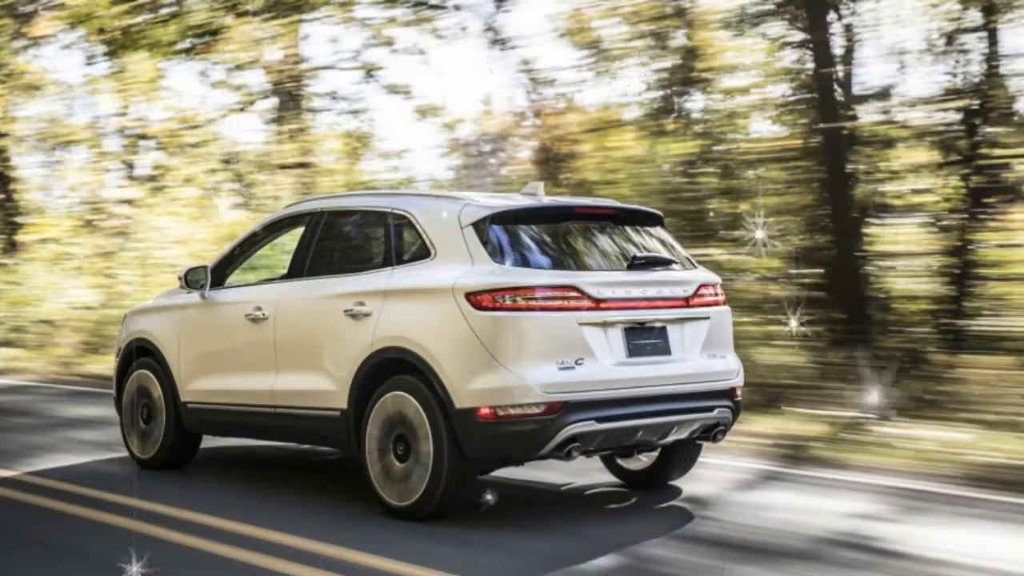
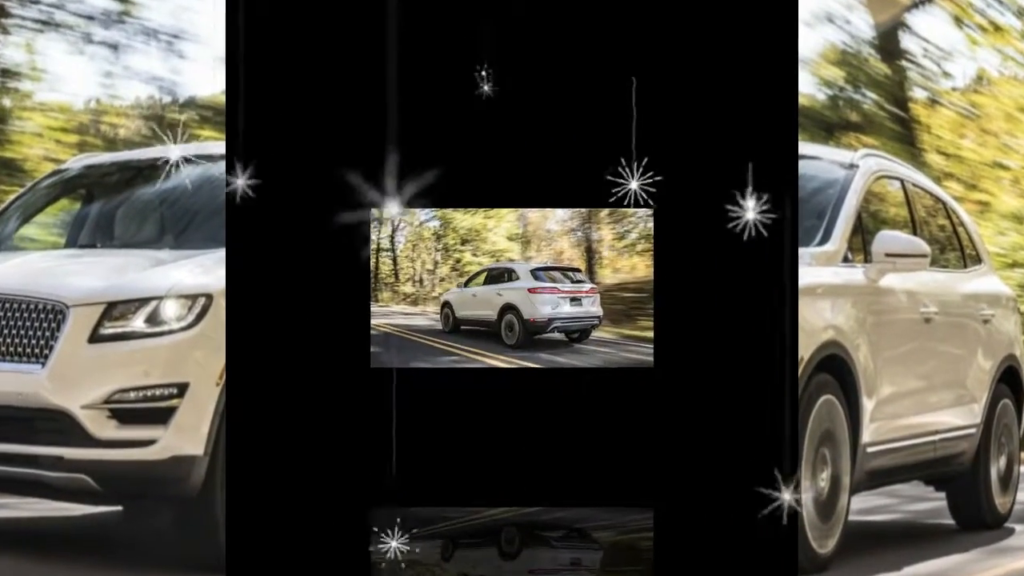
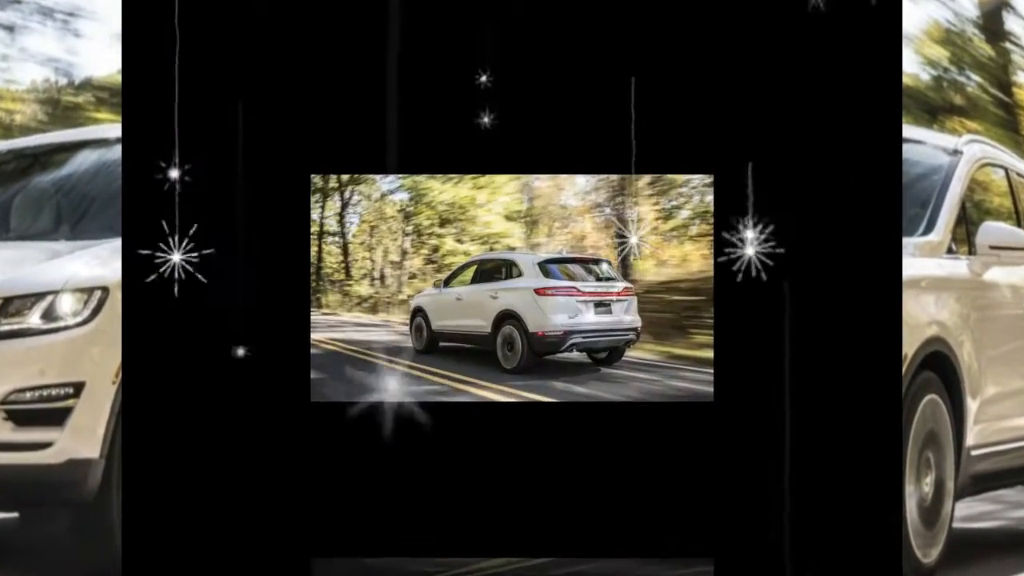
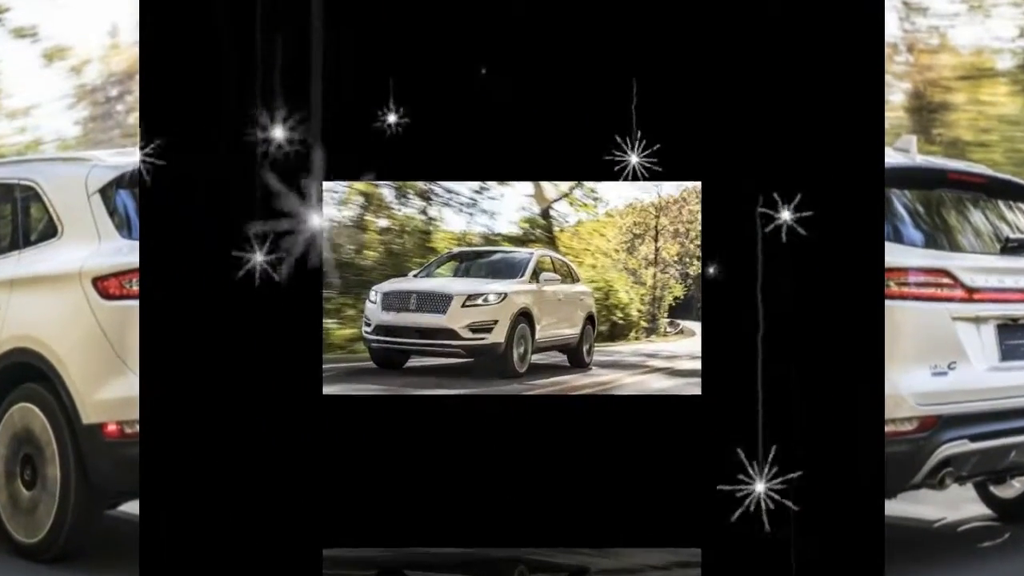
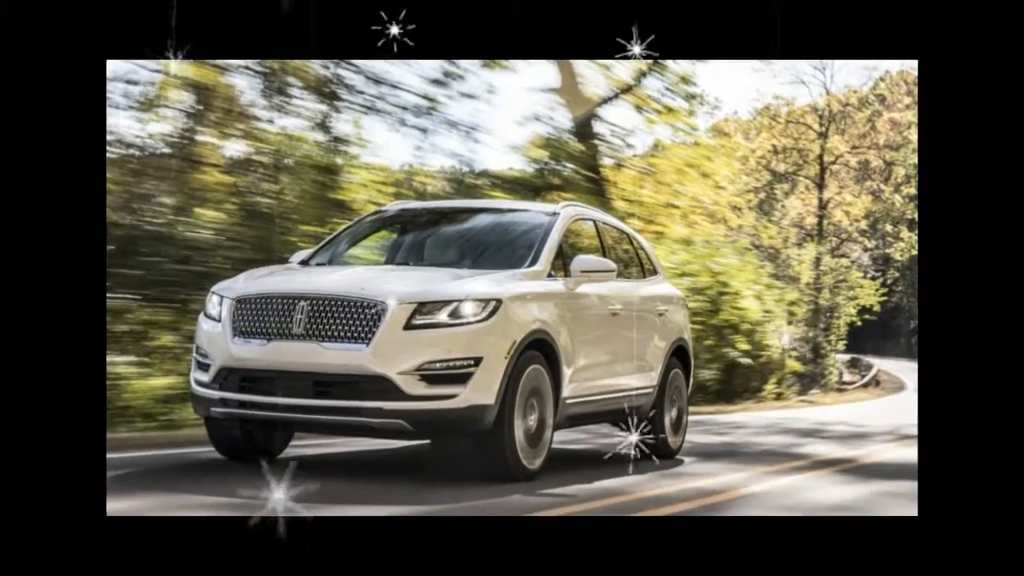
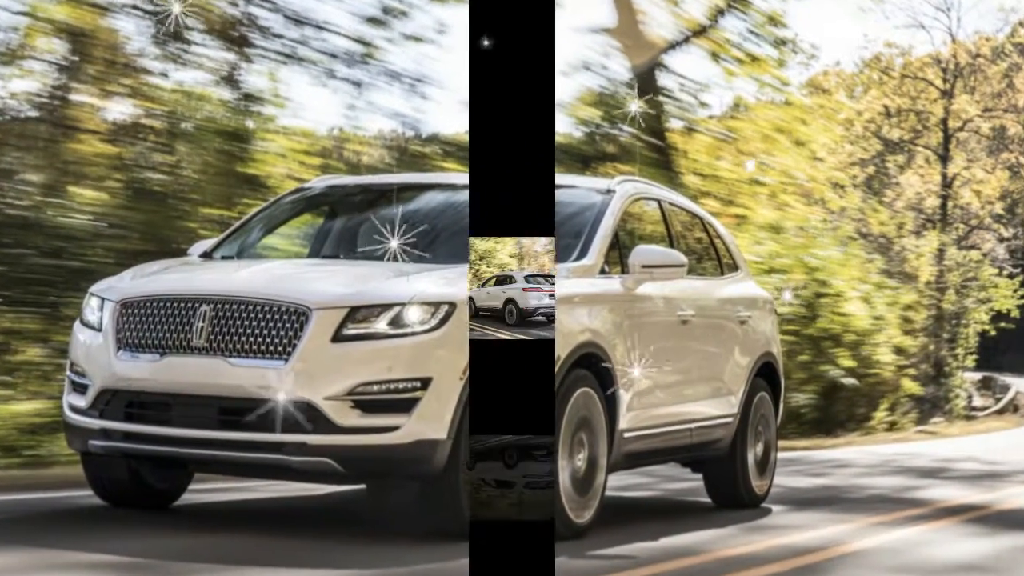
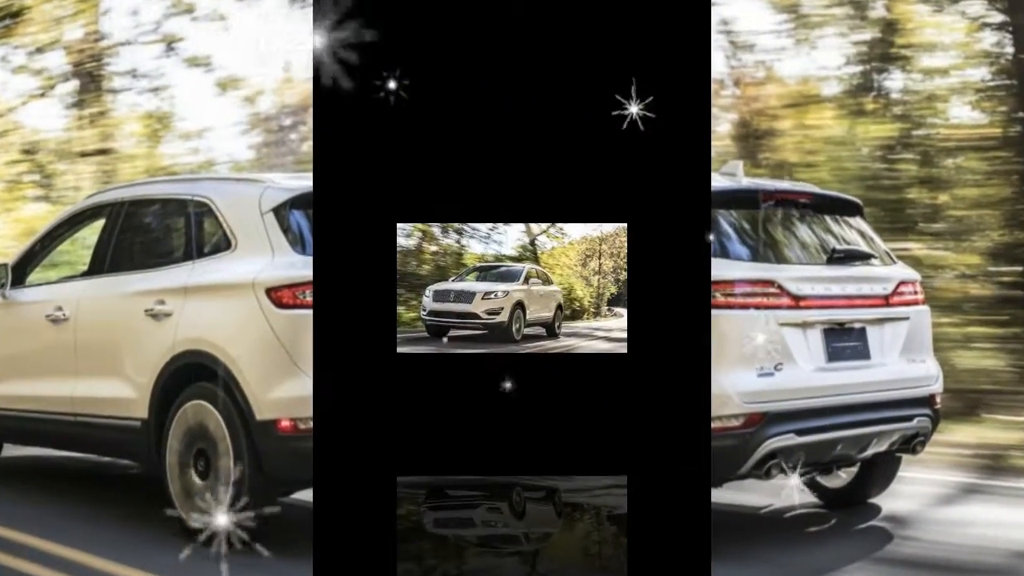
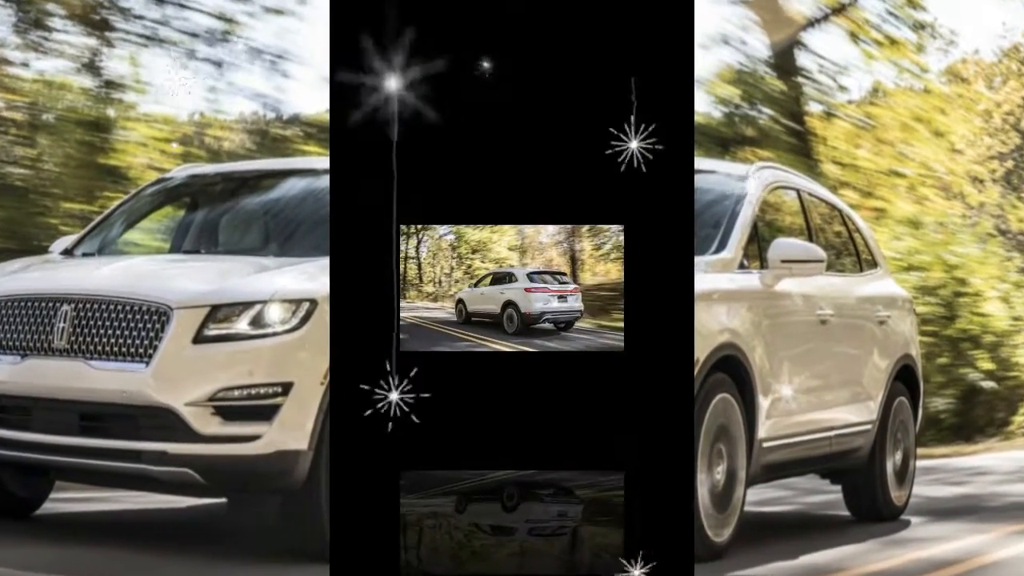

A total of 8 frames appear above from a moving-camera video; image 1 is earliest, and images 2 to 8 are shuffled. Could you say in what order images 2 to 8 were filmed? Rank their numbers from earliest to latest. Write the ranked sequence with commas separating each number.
7, 4, 5, 6, 8, 2, 3
